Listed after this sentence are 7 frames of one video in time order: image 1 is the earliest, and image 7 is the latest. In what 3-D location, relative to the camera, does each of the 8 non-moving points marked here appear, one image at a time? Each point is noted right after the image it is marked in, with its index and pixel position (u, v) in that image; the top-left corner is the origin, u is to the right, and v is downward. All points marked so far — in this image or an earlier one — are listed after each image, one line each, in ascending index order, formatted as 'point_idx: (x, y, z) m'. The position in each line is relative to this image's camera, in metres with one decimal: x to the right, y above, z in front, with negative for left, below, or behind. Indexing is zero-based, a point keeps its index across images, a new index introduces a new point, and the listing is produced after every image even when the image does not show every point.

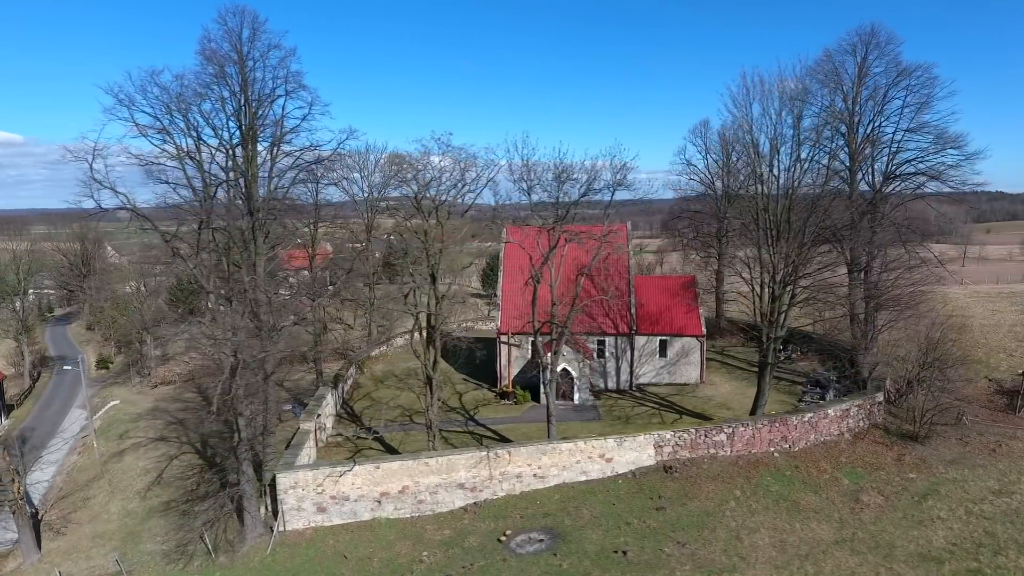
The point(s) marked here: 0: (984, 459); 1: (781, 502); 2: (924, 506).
0: (+14.5, -5.3, +17.6) m
1: (+7.3, -5.8, +15.6) m
2: (+11.0, -5.8, +15.3) m
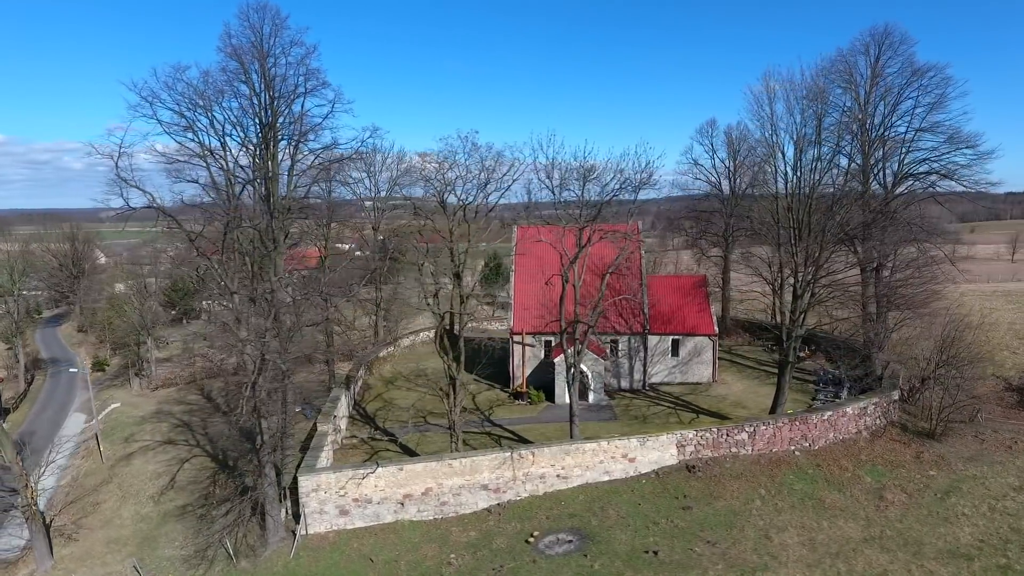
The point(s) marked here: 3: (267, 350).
0: (+15.2, -5.2, +17.8) m
1: (+8.0, -5.8, +15.6) m
2: (+11.7, -5.8, +15.4) m
3: (-5.9, -1.5, +14.3) m
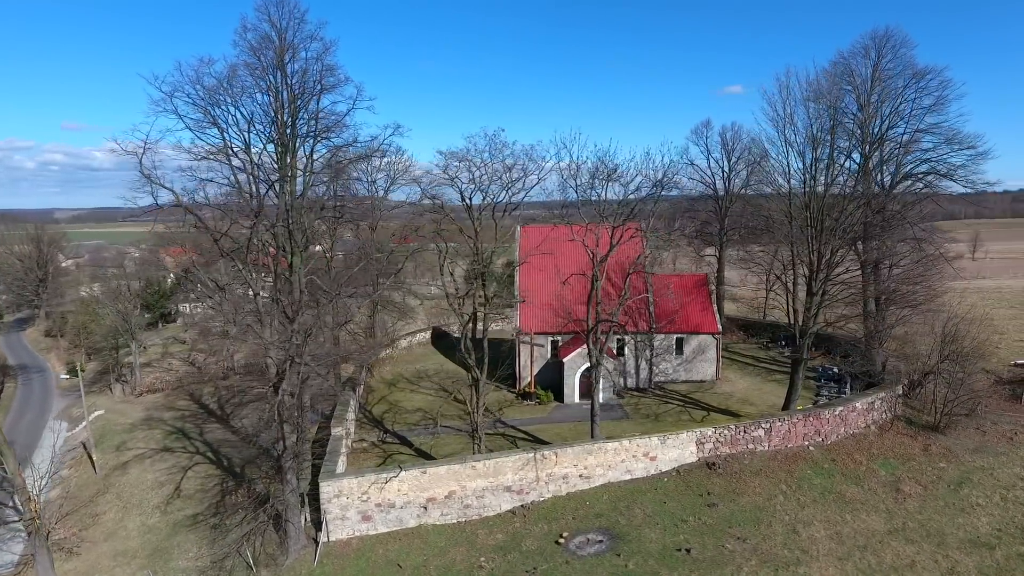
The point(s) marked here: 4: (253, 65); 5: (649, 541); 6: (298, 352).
0: (+15.7, -5.1, +18.3) m
1: (+8.7, -5.7, +15.8) m
2: (+12.4, -5.7, +15.8) m
3: (-5.2, -1.6, +13.9) m
4: (-6.5, +5.6, +14.4) m
5: (+3.4, -6.3, +14.3) m
6: (-5.2, -1.6, +14.0) m
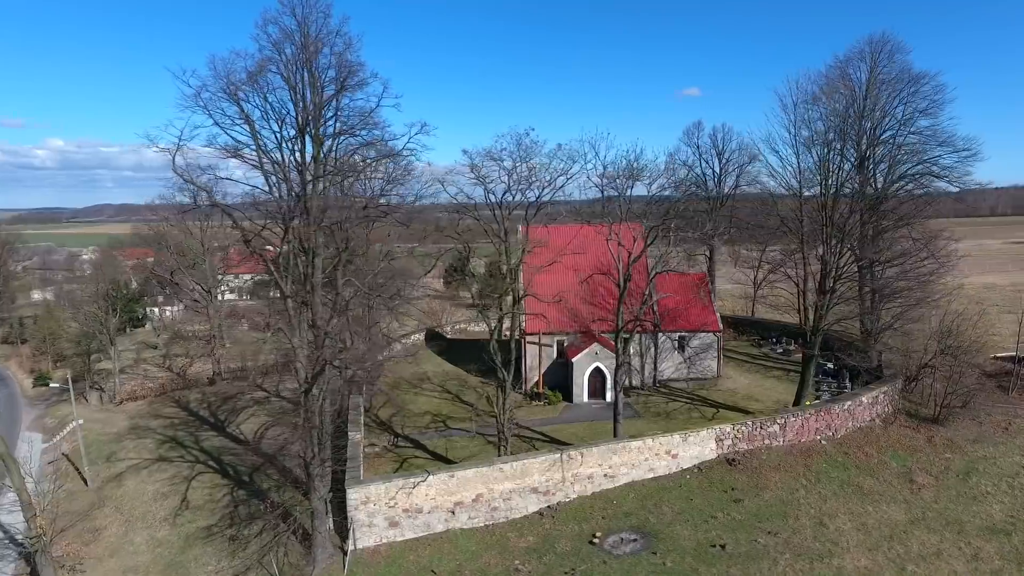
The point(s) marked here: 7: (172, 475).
0: (+16.3, -5.0, +19.1) m
1: (+9.5, -5.6, +16.2) m
2: (+13.1, -5.6, +16.4) m
3: (-4.3, -1.6, +13.5) m
4: (-5.7, +5.5, +13.9) m
5: (+4.3, -6.3, +14.4) m
6: (-4.4, -1.6, +13.6) m
7: (-11.8, -6.5, +19.8) m
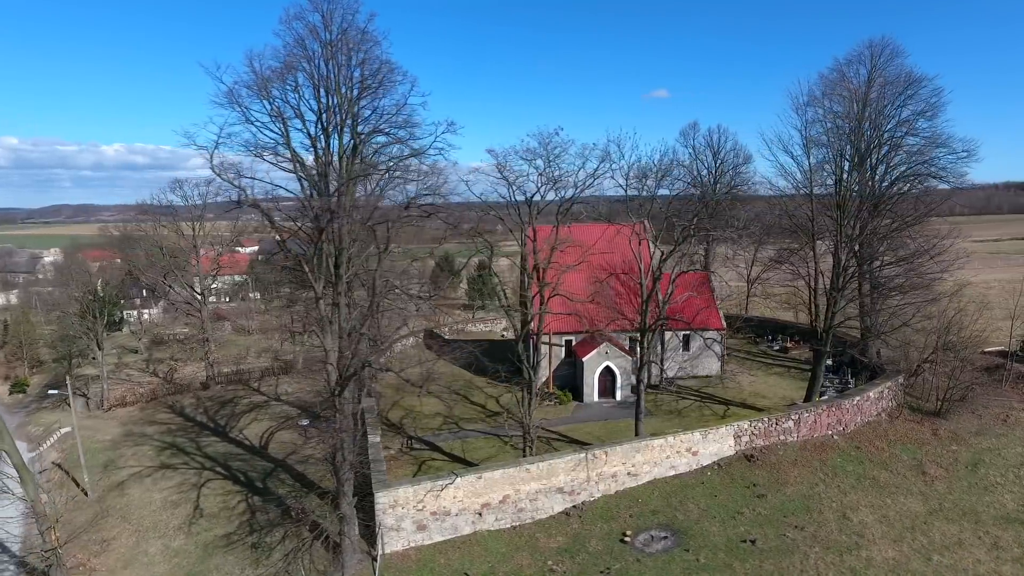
0: (+16.9, -4.9, +19.8) m
1: (+10.2, -5.6, +16.6) m
2: (+13.8, -5.5, +16.9) m
3: (-3.5, -1.6, +13.2) m
4: (-5.0, +5.5, +13.6) m
5: (+5.0, -6.2, +14.5) m
6: (-3.6, -1.6, +13.4) m
7: (-11.2, -6.5, +19.3) m
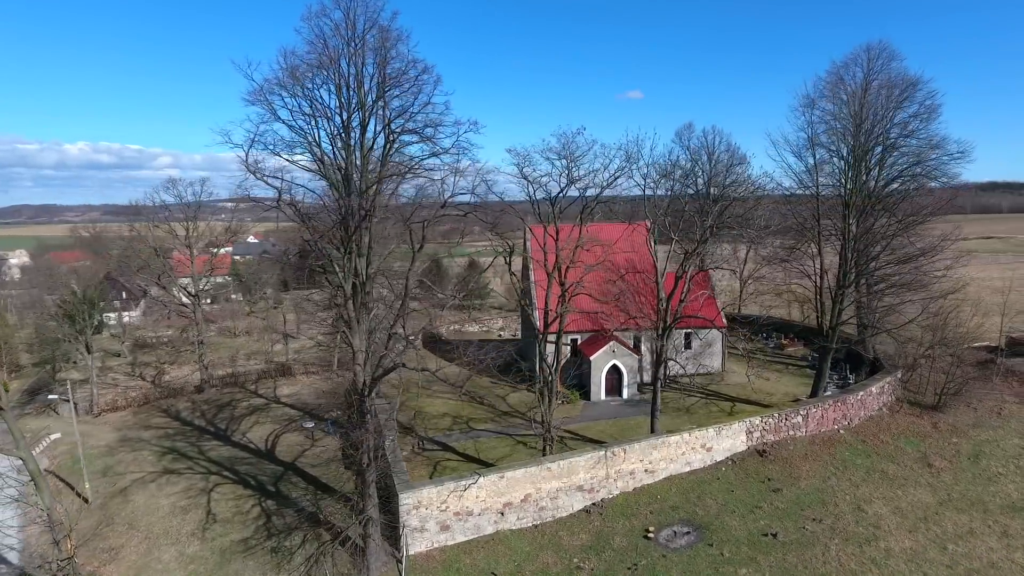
0: (+17.3, -4.8, +20.4) m
1: (+10.7, -5.5, +17.0) m
2: (+14.3, -5.4, +17.5) m
3: (-2.9, -1.6, +13.1) m
4: (-4.4, +5.5, +13.5) m
5: (+5.7, -6.2, +14.7) m
6: (-2.9, -1.6, +13.3) m
7: (-10.8, -6.6, +18.9) m
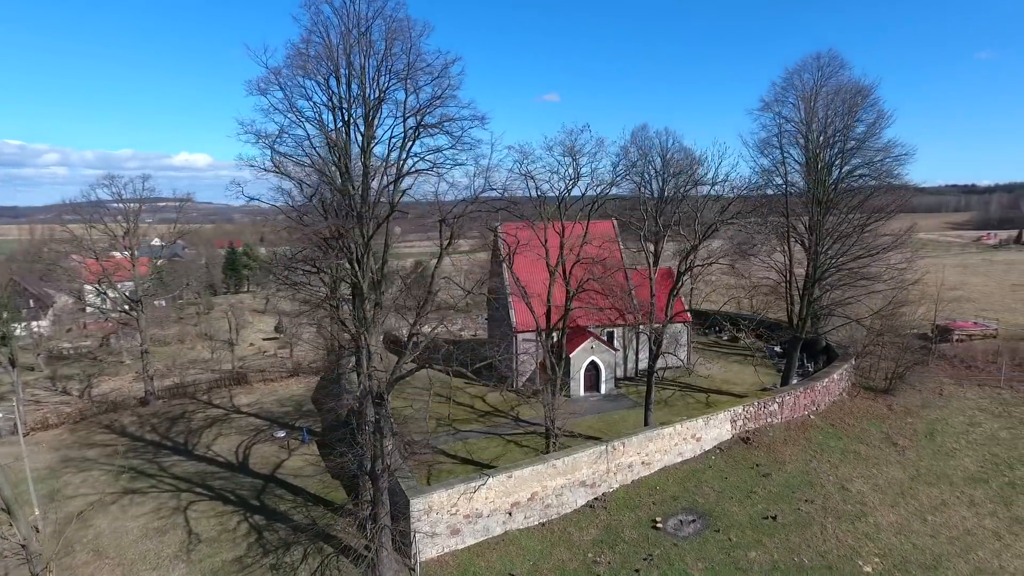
0: (+16.7, -4.4, +22.4) m
1: (+10.6, -5.3, +18.2) m
2: (+14.2, -5.1, +19.1) m
3: (-2.5, -1.6, +12.7) m
4: (-4.1, +5.5, +12.9) m
5: (+5.9, -6.0, +15.3) m
6: (-2.5, -1.6, +12.8) m
7: (-10.9, -6.7, +17.5) m
